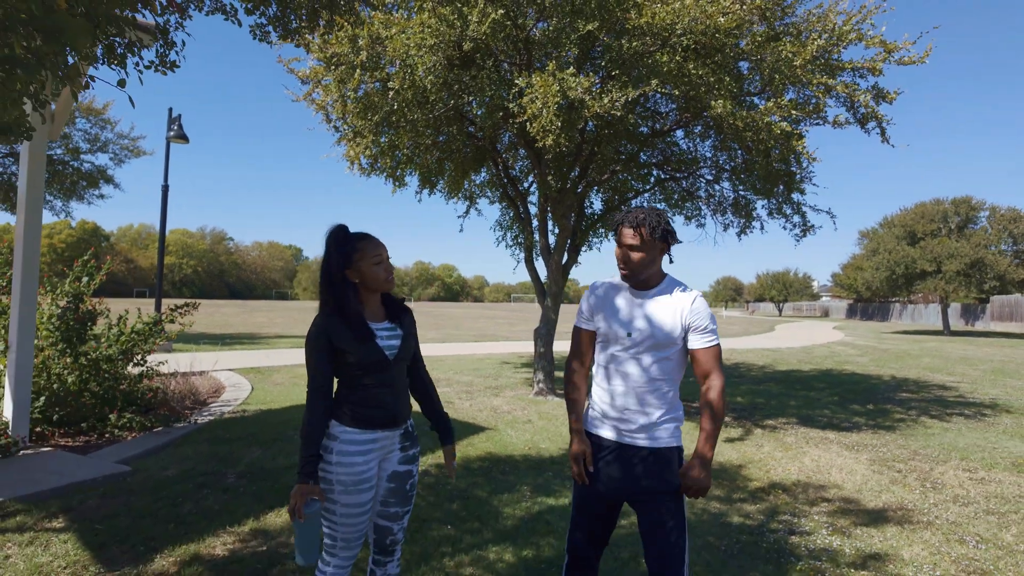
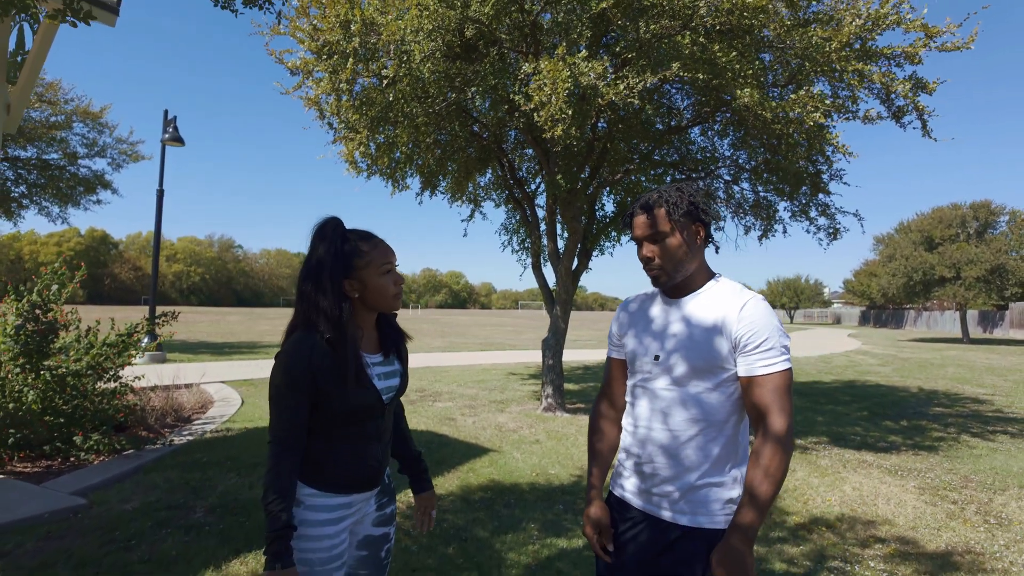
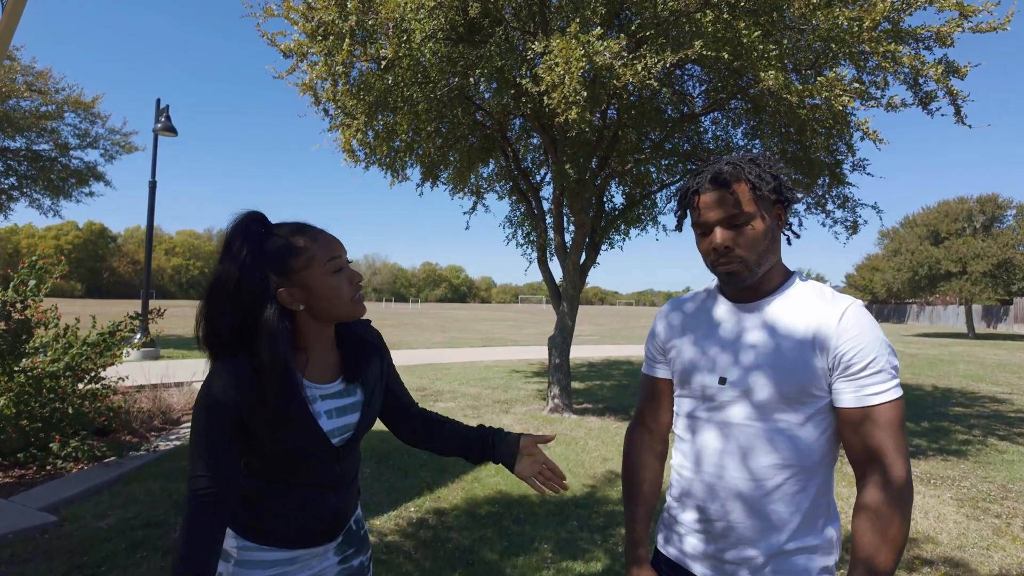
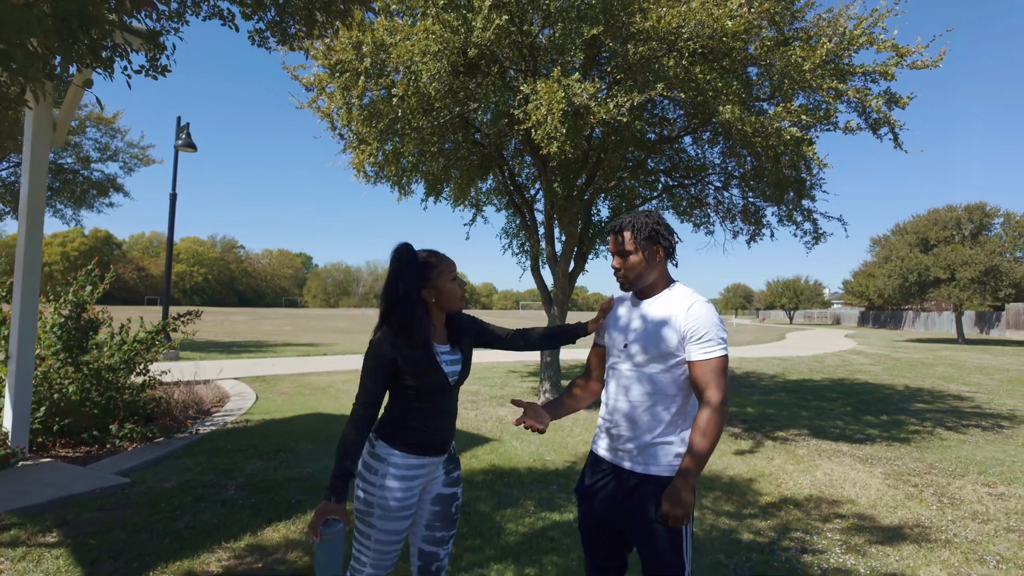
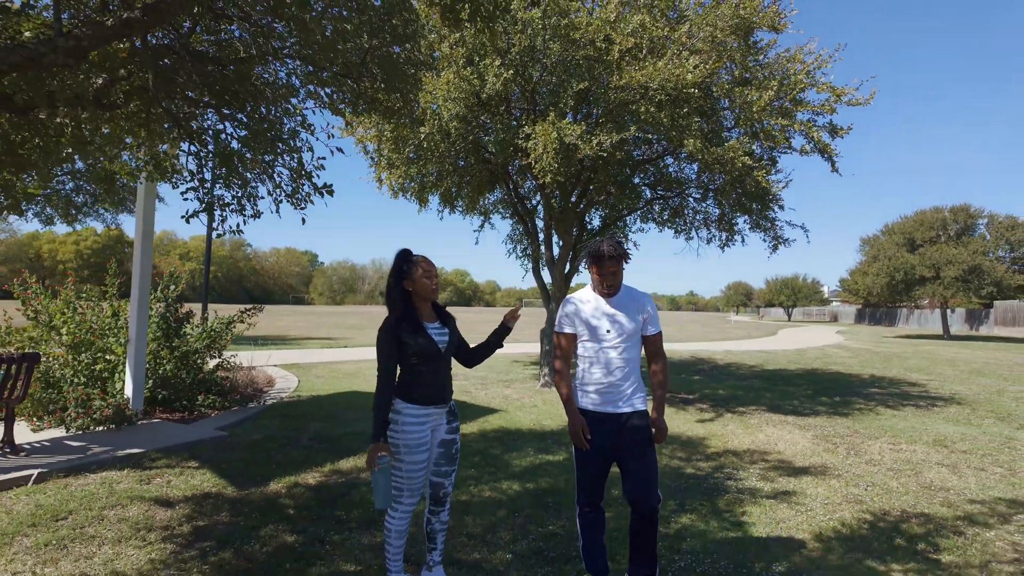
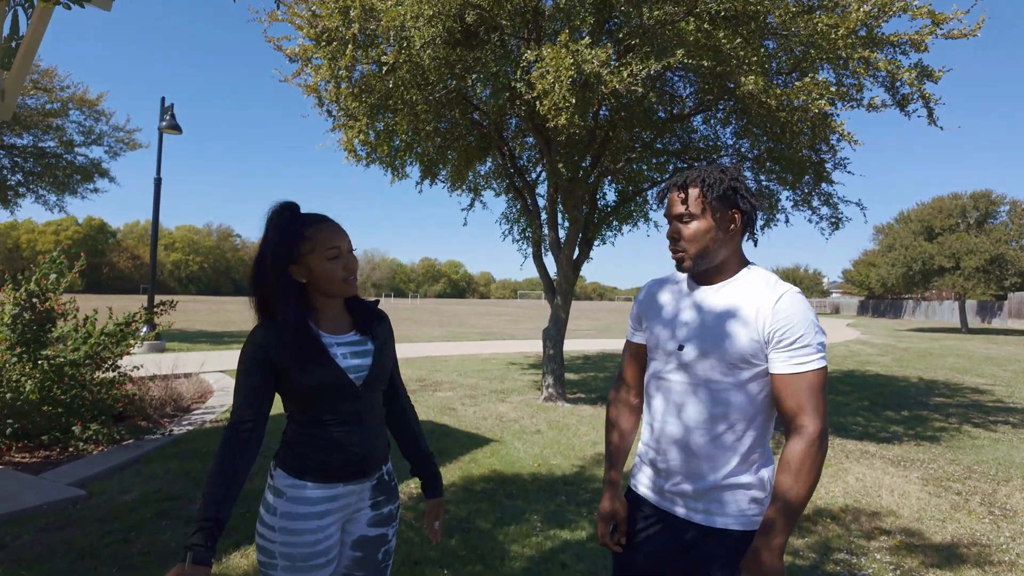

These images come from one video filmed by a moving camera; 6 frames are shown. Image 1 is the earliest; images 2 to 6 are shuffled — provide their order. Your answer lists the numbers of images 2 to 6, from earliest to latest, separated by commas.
6, 3, 2, 4, 5
